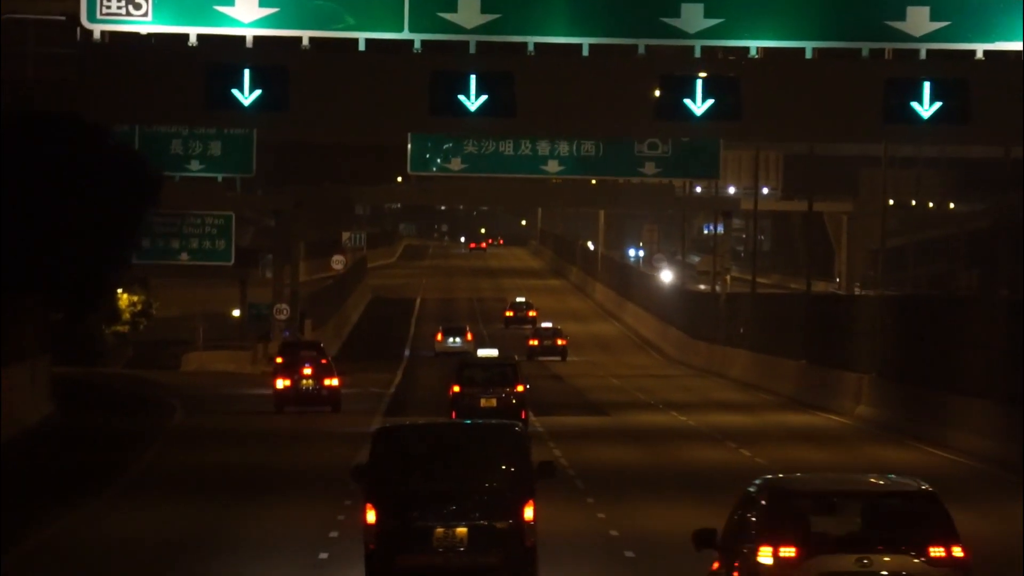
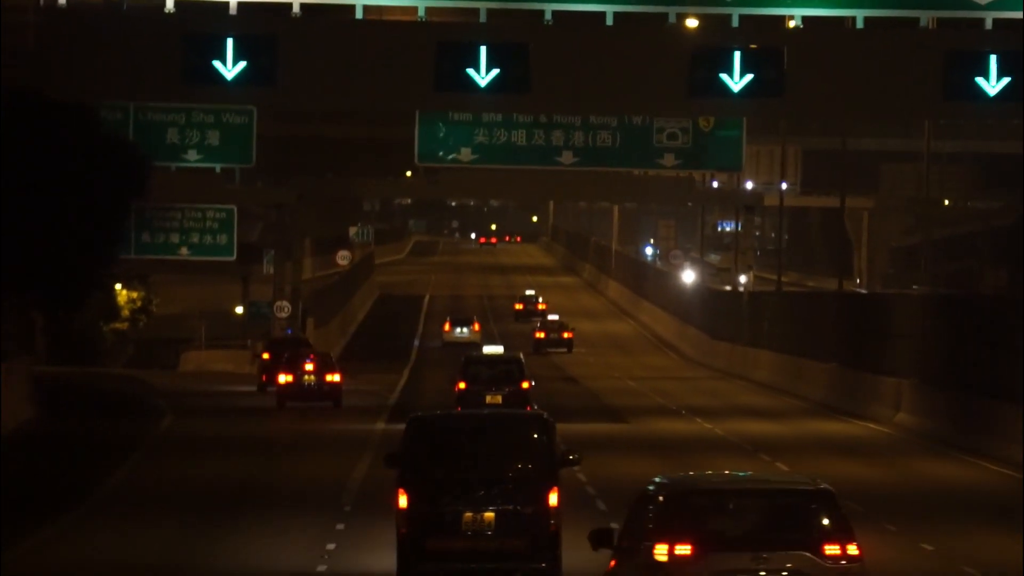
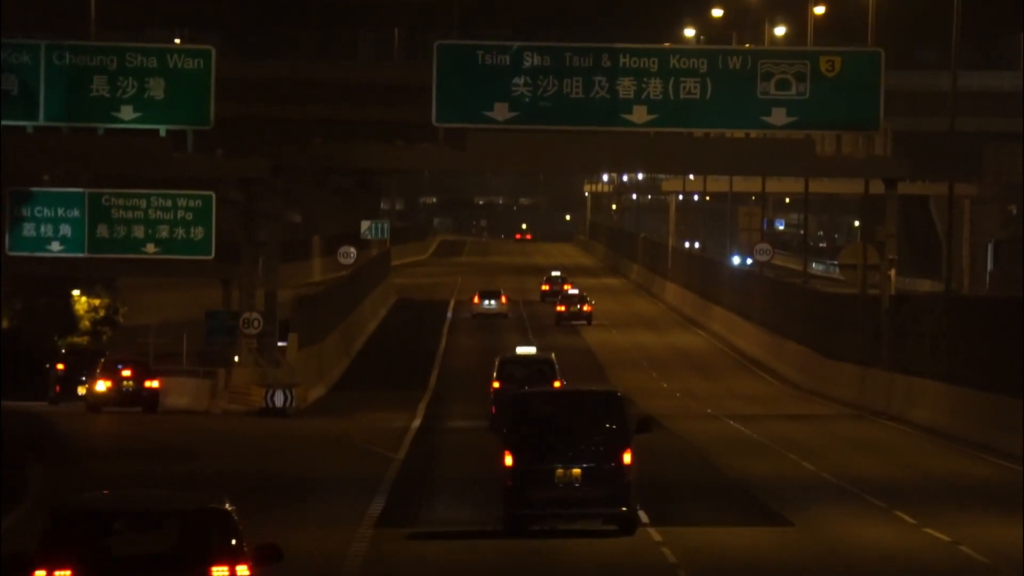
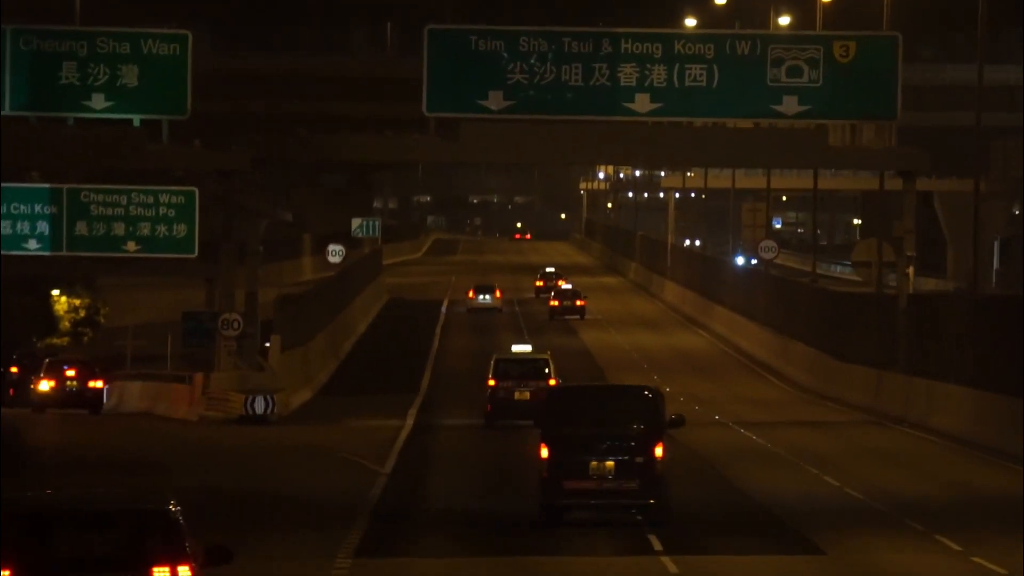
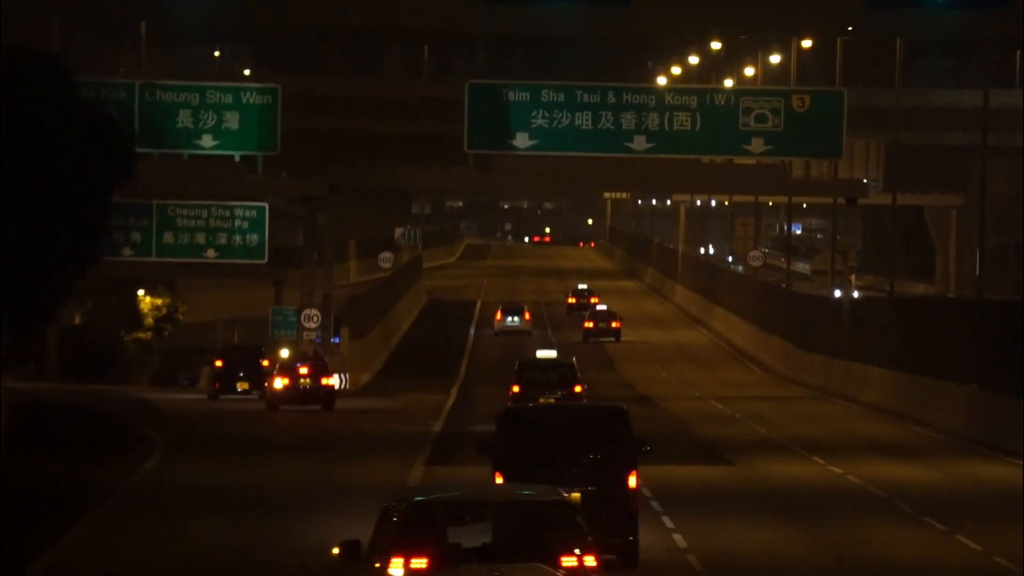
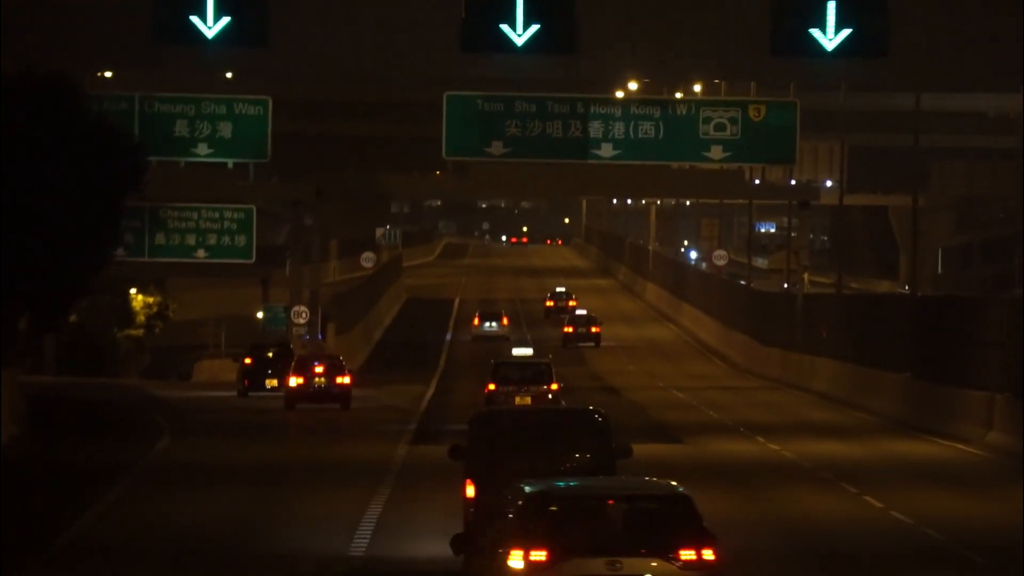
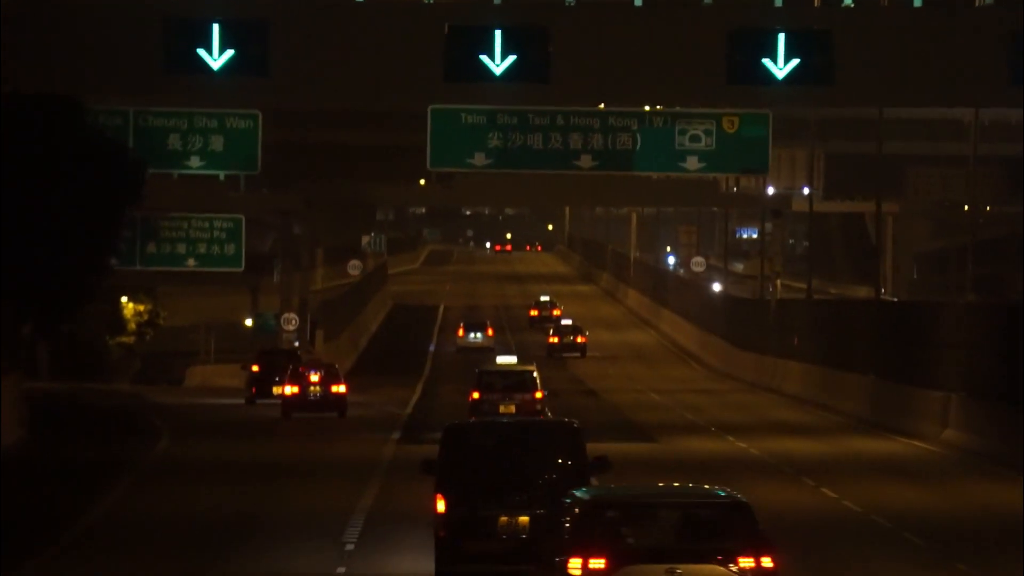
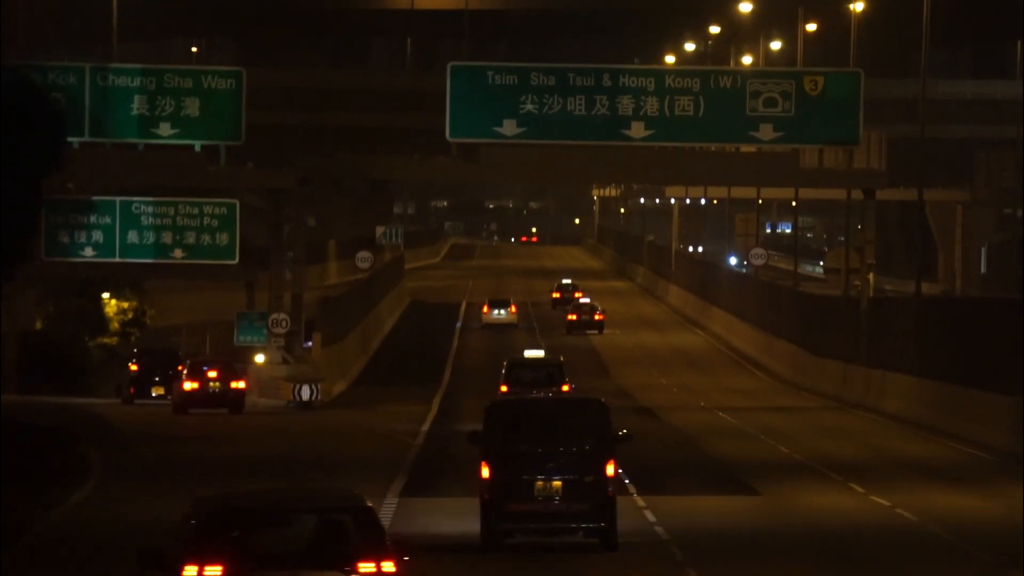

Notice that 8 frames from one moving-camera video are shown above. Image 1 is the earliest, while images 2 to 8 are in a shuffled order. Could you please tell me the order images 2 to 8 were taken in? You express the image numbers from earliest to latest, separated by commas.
2, 7, 6, 5, 8, 3, 4
